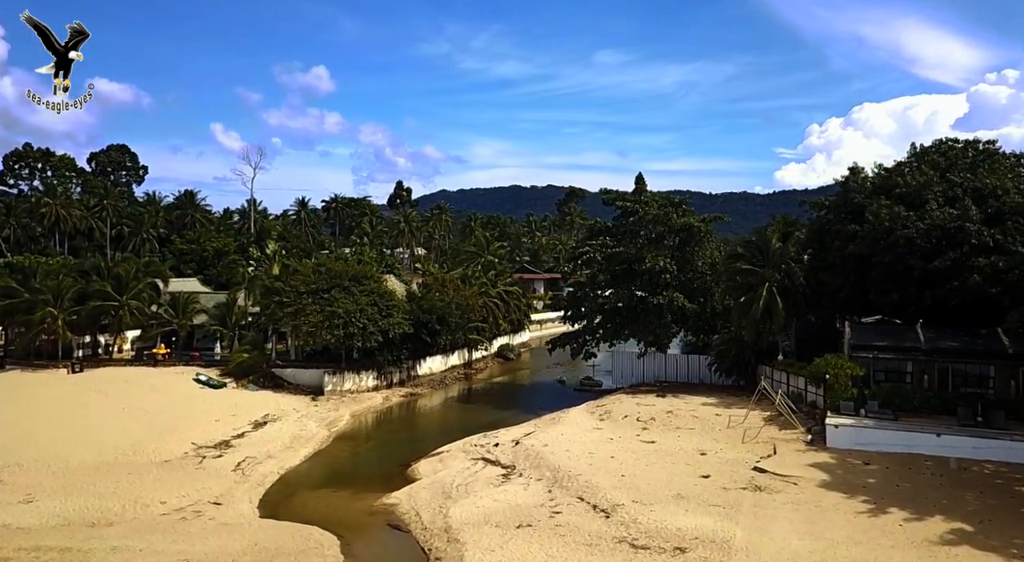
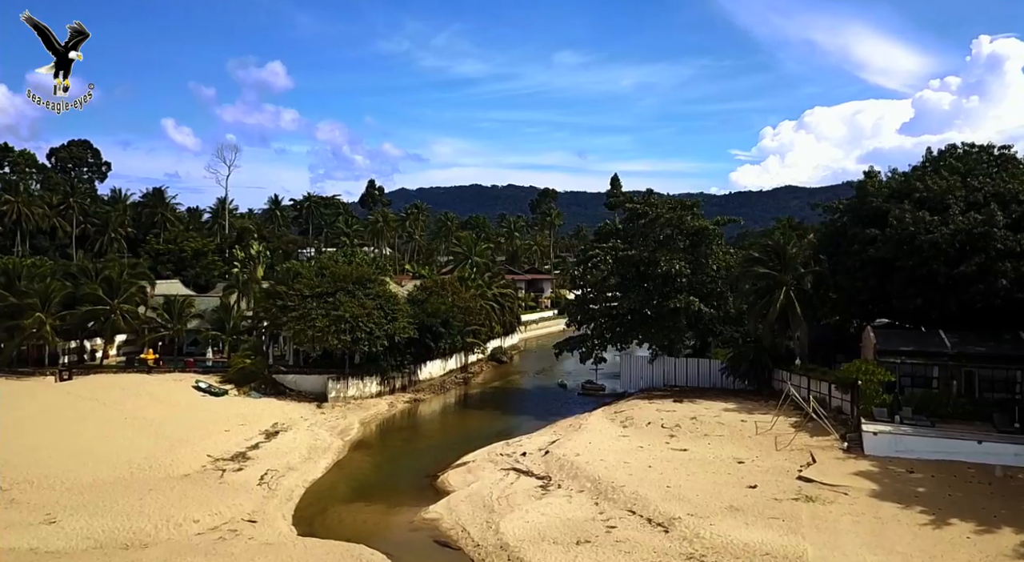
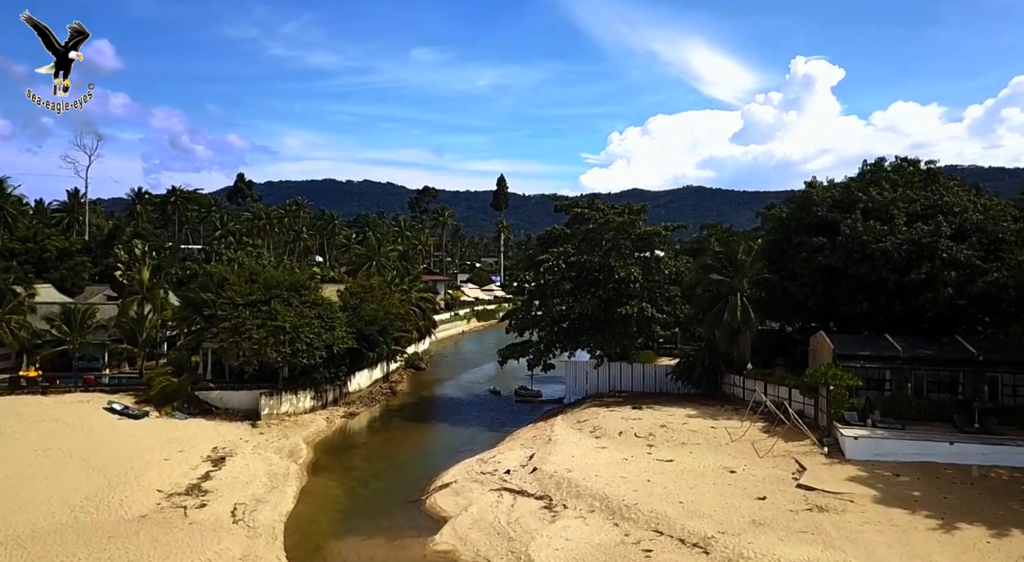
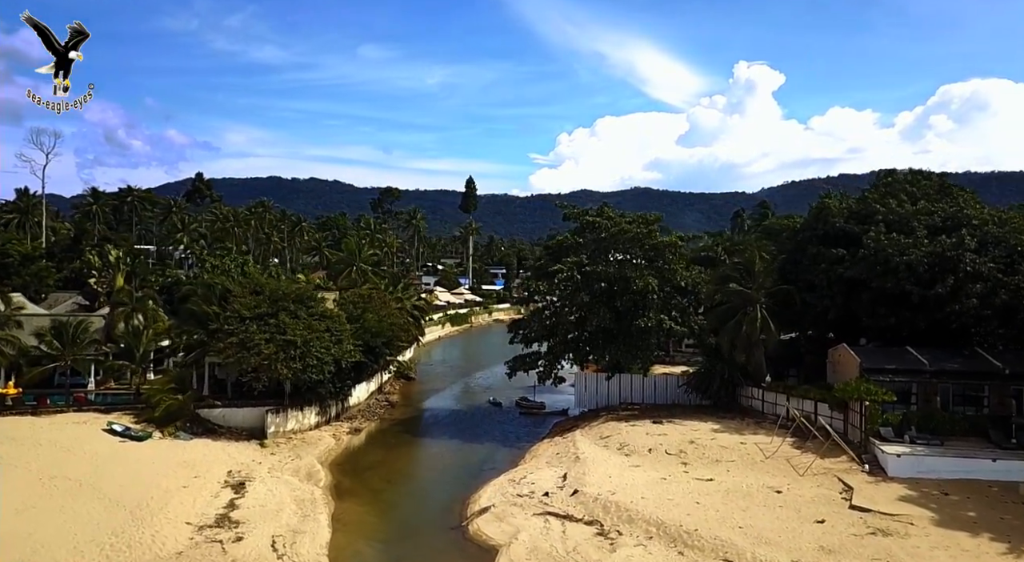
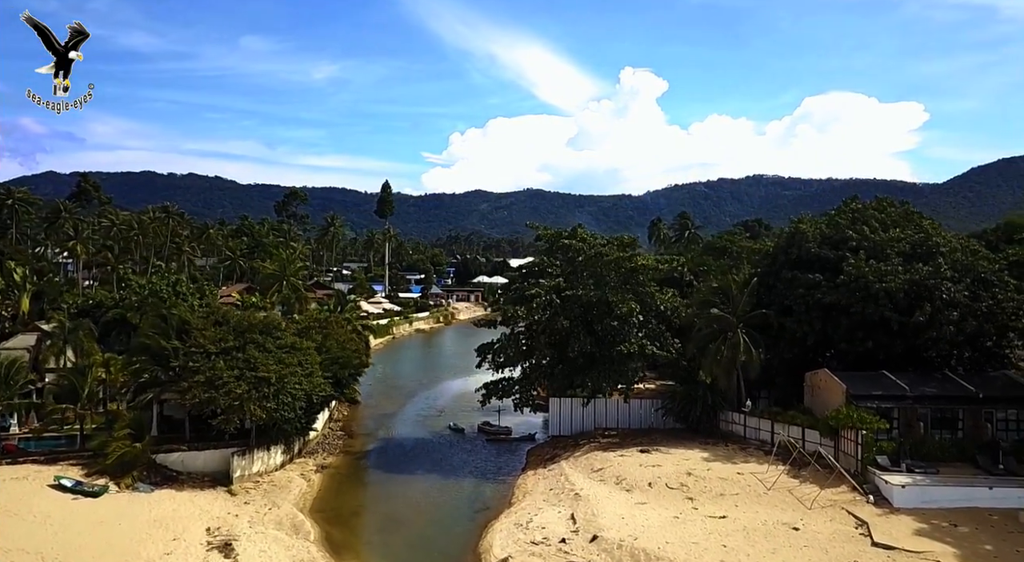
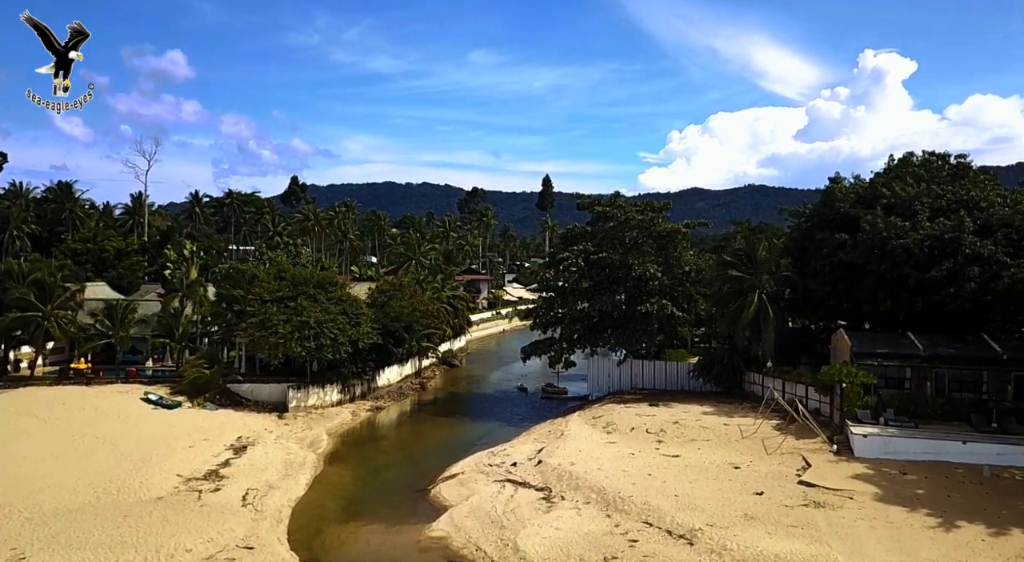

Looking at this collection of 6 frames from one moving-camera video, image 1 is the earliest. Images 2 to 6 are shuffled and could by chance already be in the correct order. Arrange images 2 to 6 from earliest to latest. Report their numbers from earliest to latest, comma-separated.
2, 6, 3, 4, 5
